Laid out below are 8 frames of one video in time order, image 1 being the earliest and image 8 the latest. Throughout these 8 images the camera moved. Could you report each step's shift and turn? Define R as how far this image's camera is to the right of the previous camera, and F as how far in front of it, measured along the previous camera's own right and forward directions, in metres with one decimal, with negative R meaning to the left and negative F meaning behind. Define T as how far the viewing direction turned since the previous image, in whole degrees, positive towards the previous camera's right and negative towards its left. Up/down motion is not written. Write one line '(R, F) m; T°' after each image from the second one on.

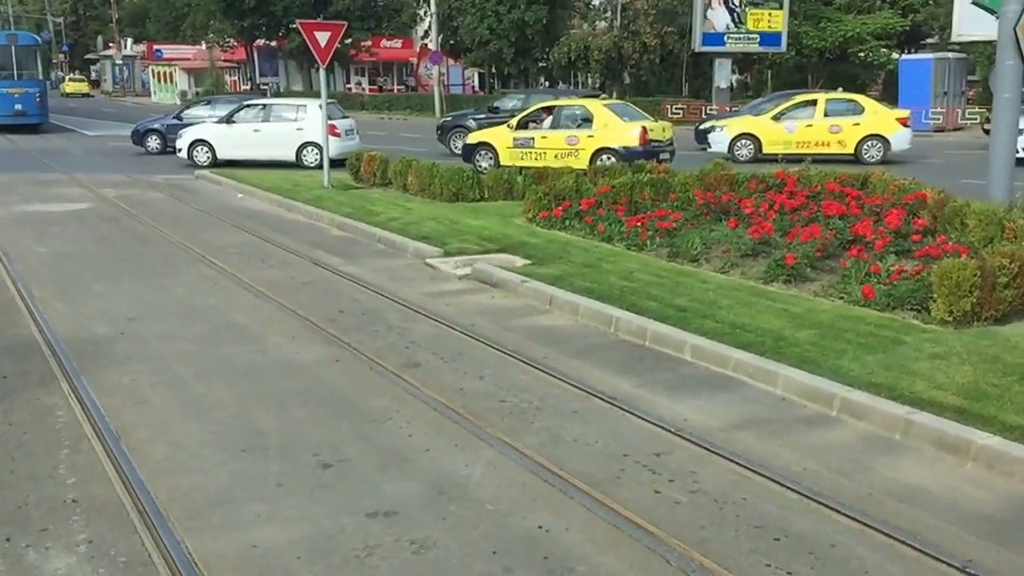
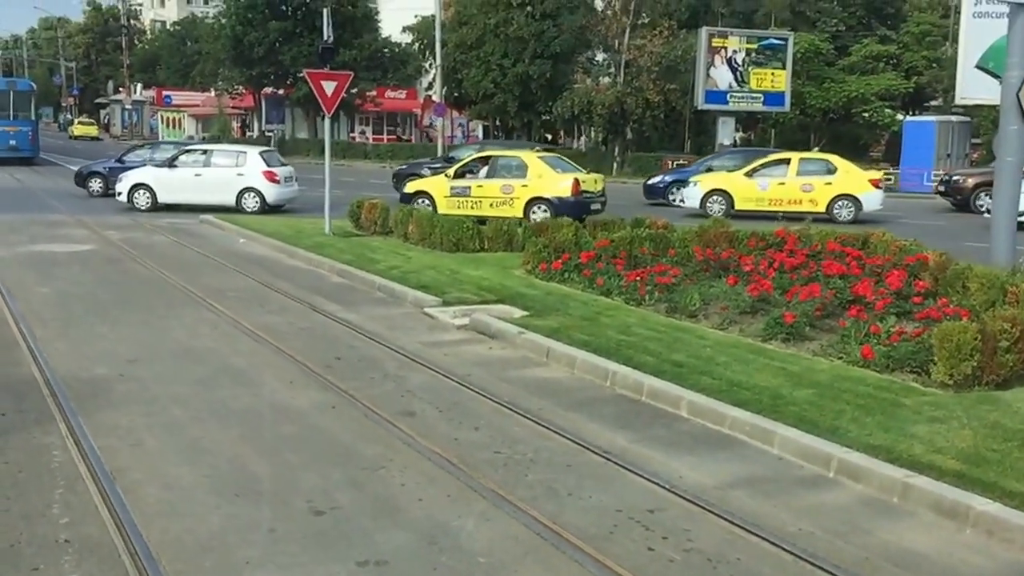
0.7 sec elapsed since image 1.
(0.0, 0.0) m; 0°
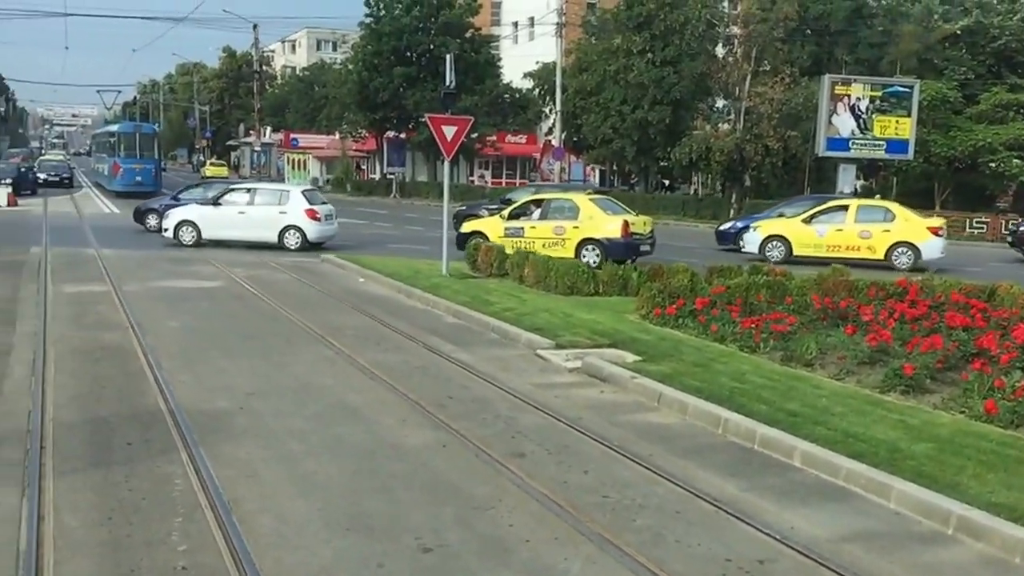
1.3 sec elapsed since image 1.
(0.0, -0.1) m; -6°
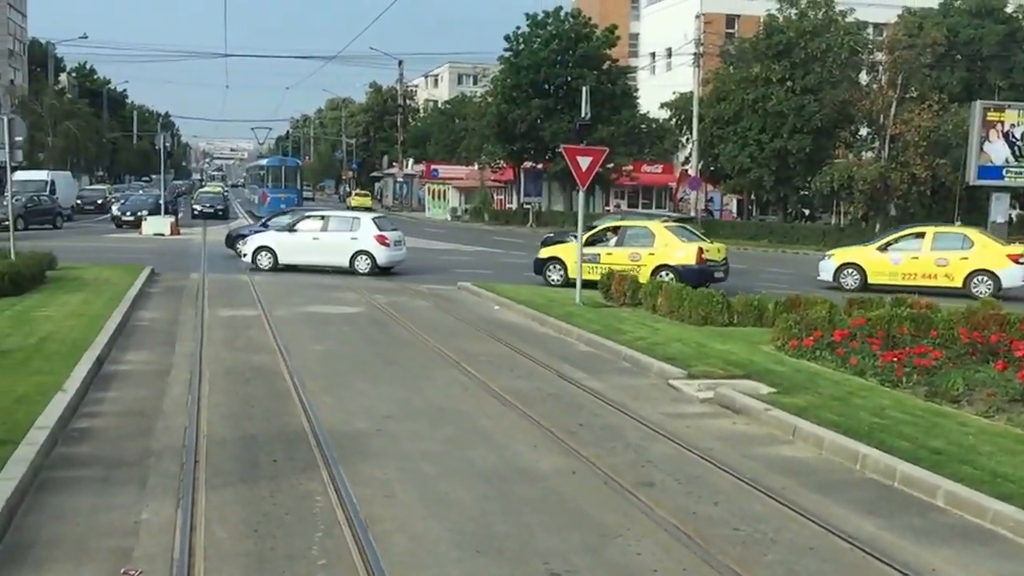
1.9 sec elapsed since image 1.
(+0.1, -0.2) m; -7°
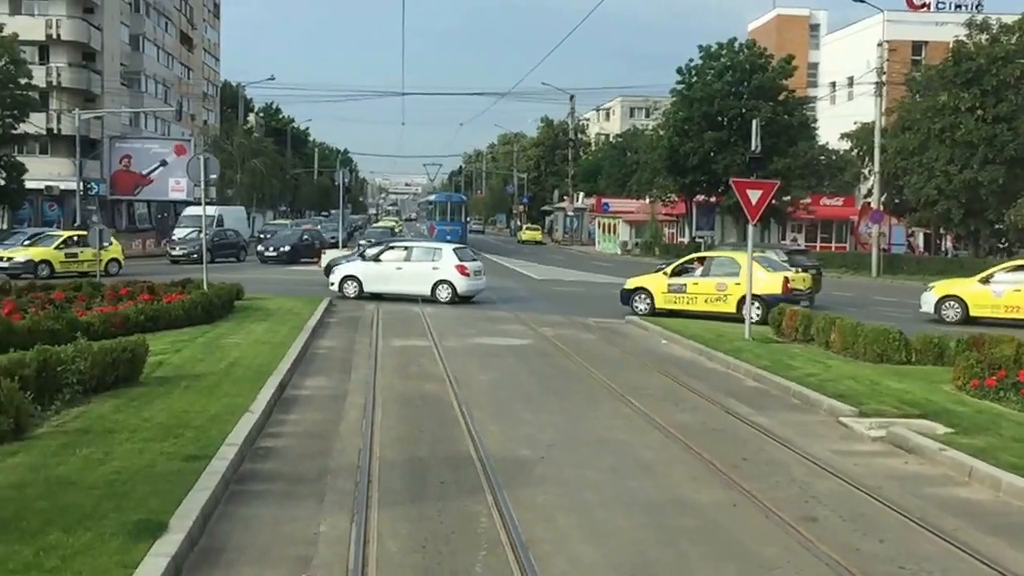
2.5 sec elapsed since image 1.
(+0.1, -0.3) m; -9°
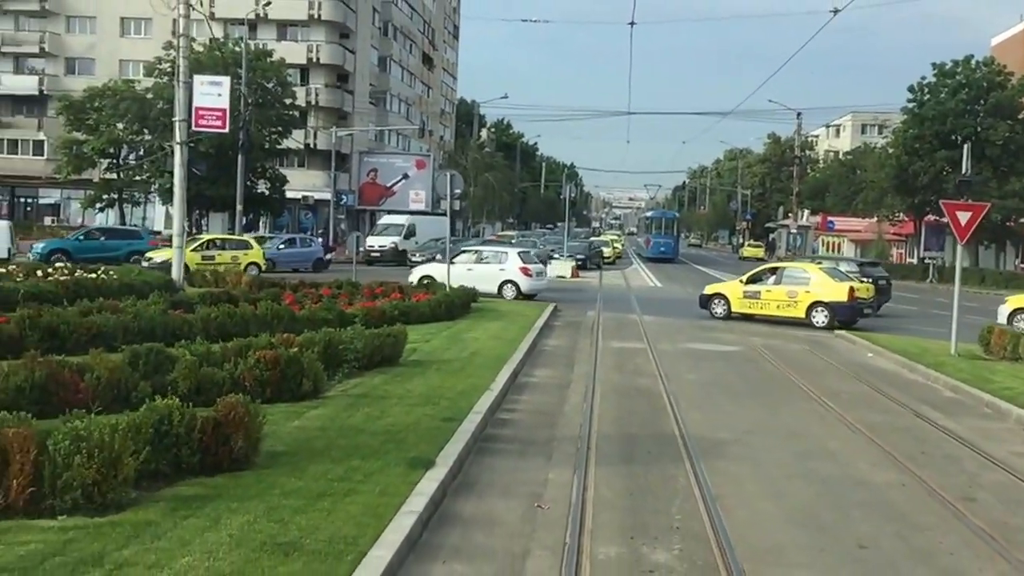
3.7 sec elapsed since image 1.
(+0.2, -1.8) m; -11°
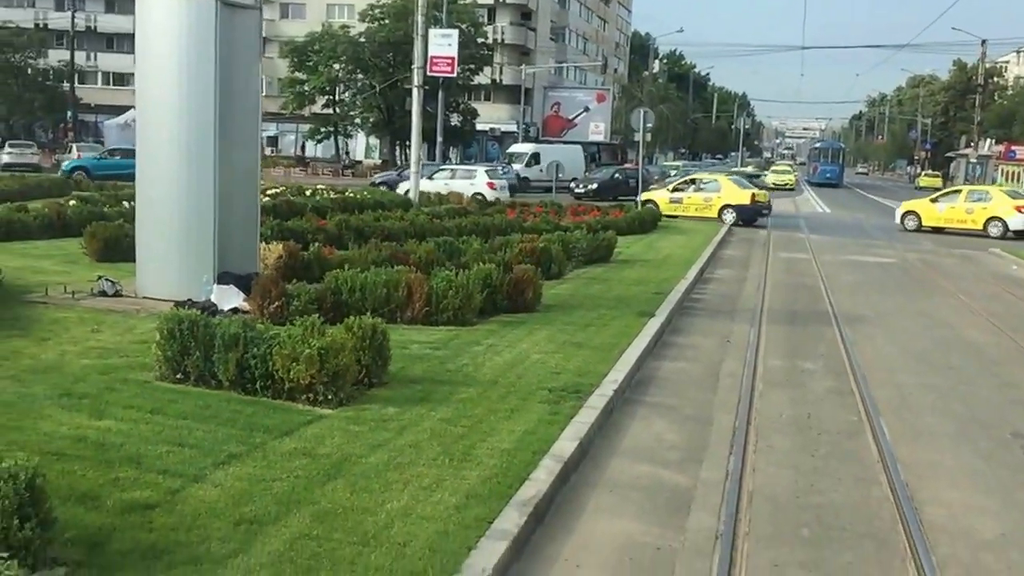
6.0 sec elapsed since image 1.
(-0.3, -4.1) m; -8°
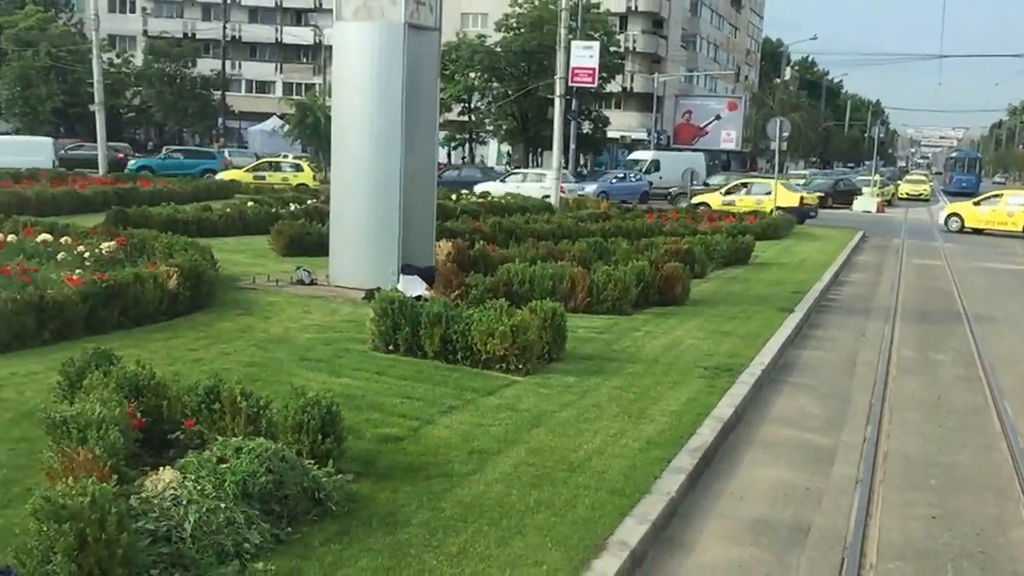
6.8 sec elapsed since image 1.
(-0.3, -1.3) m; -6°
